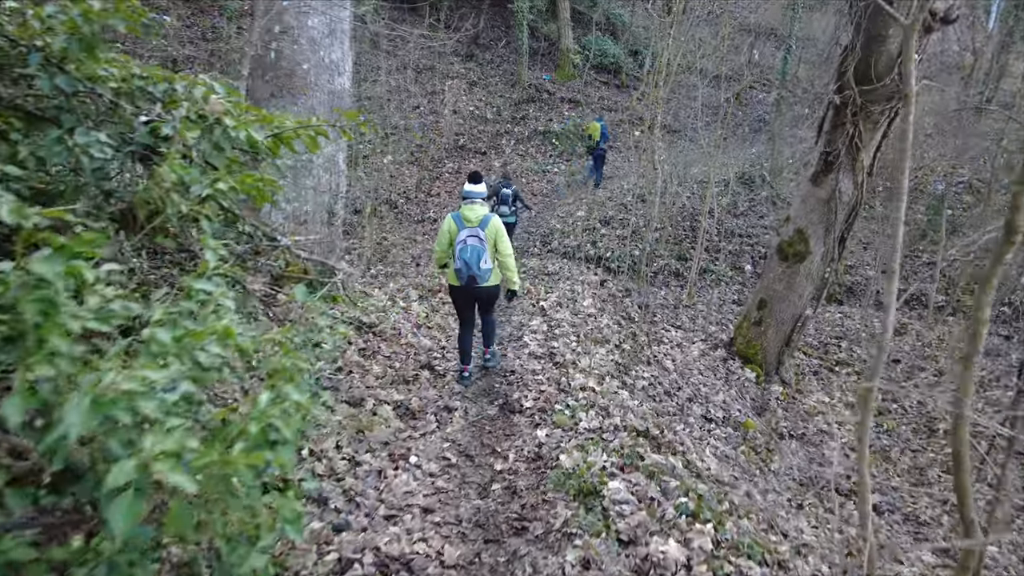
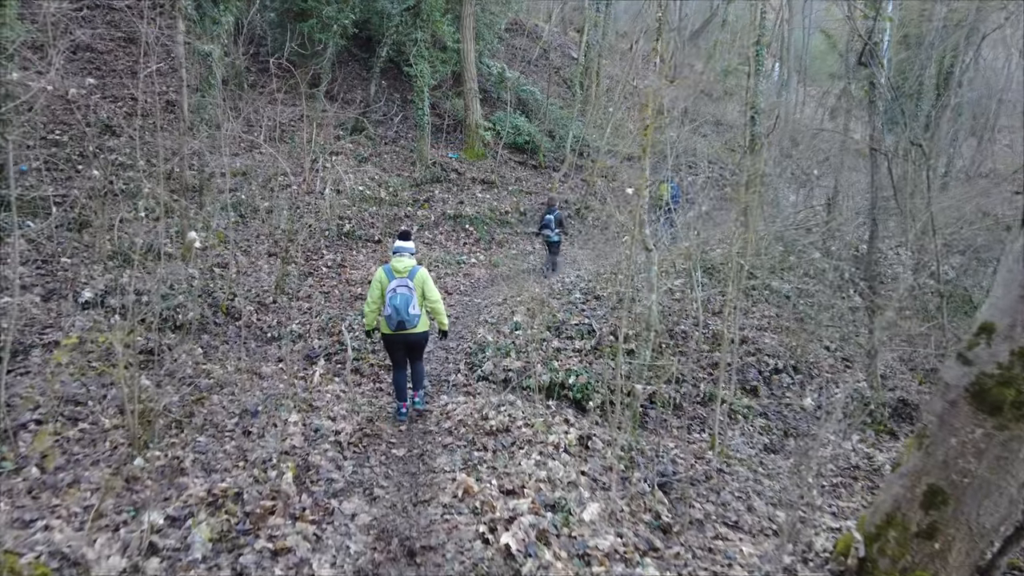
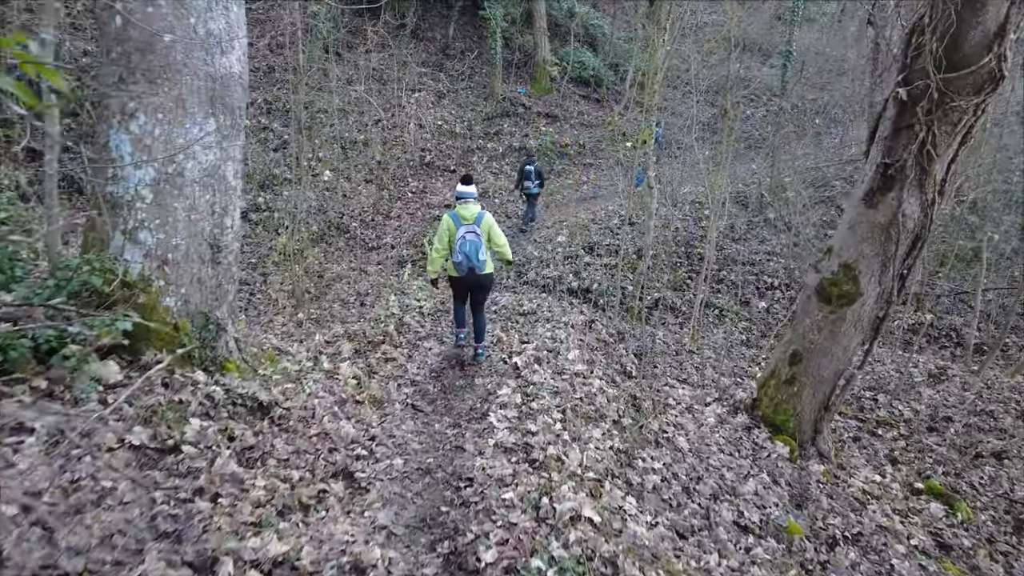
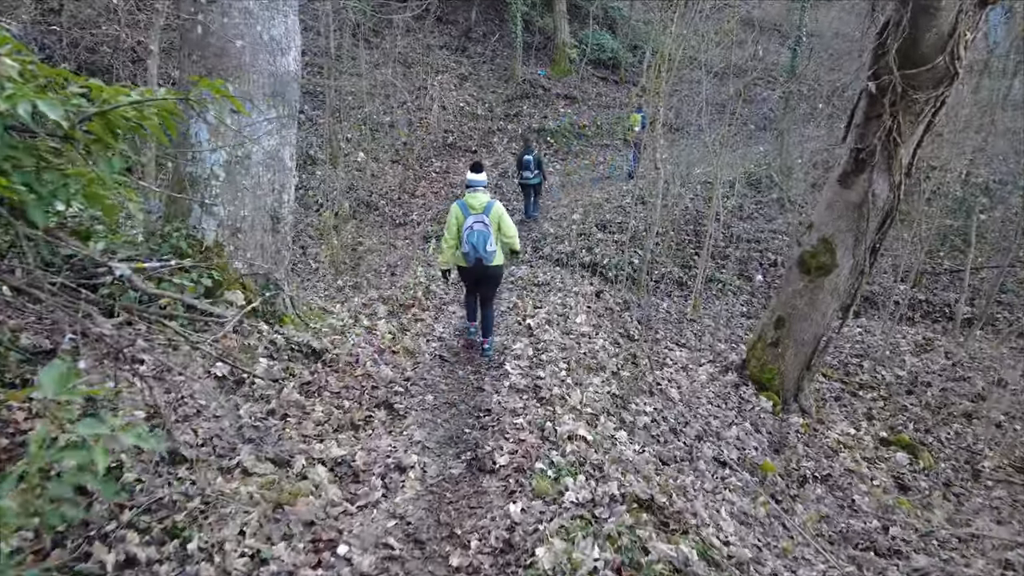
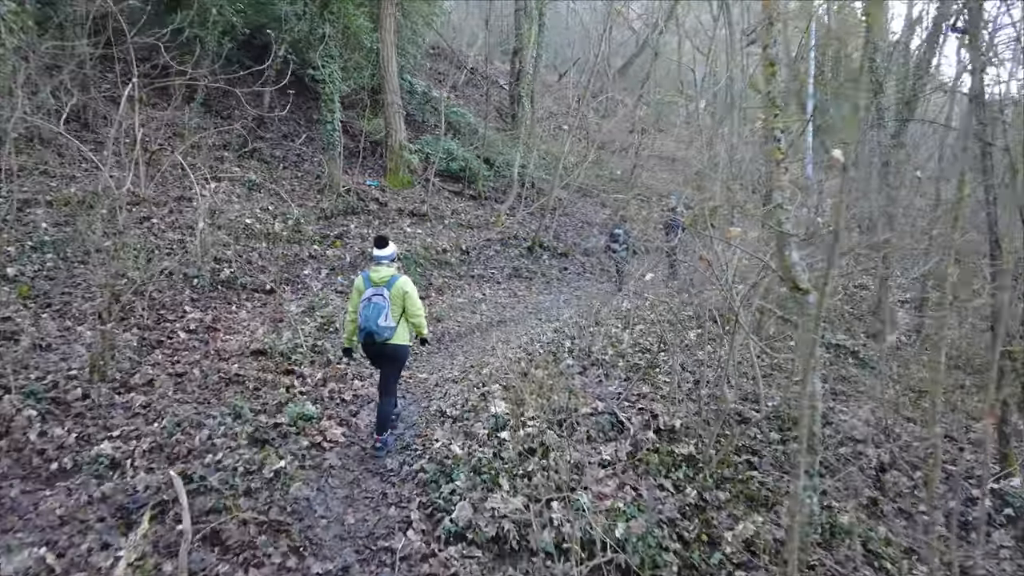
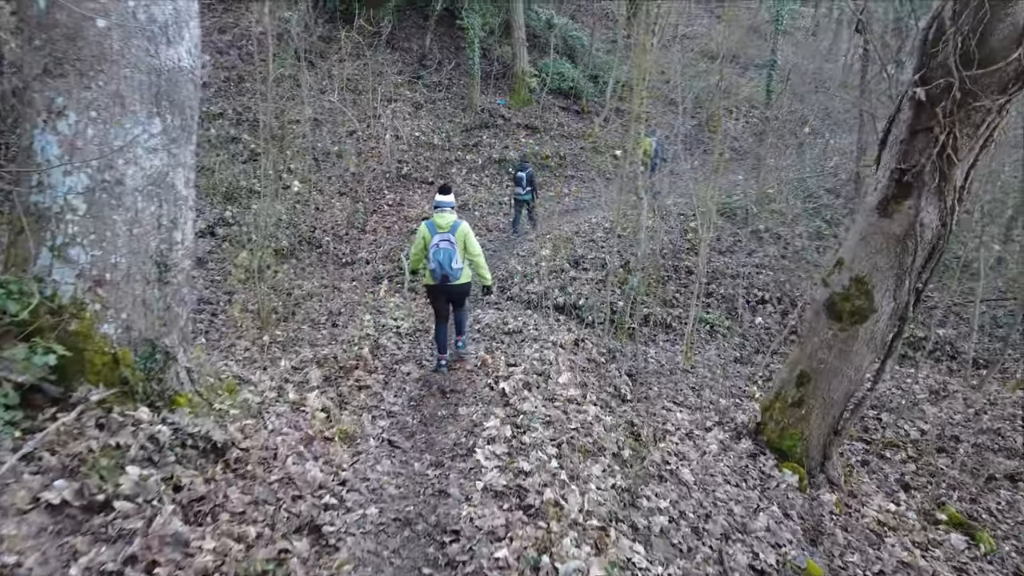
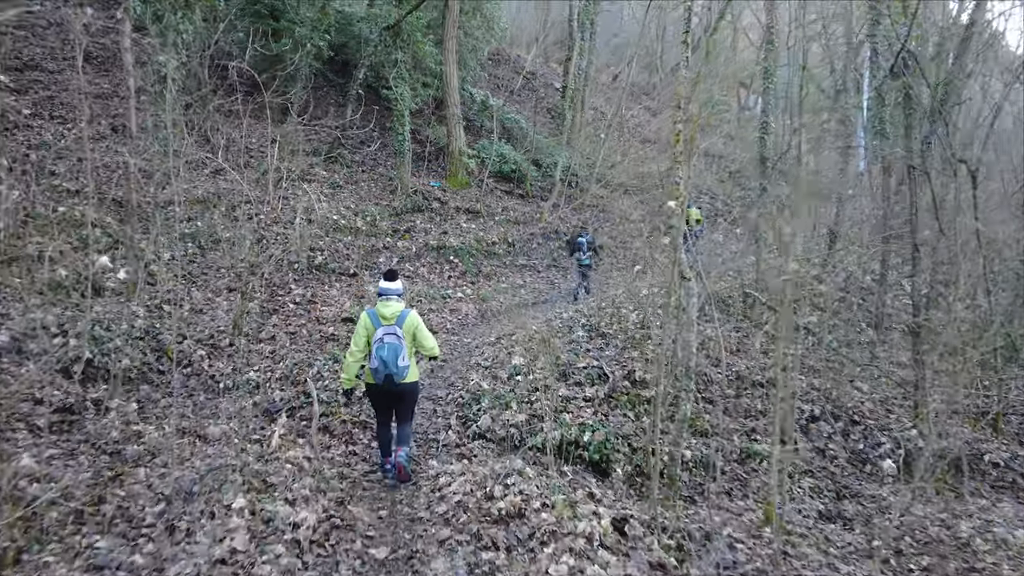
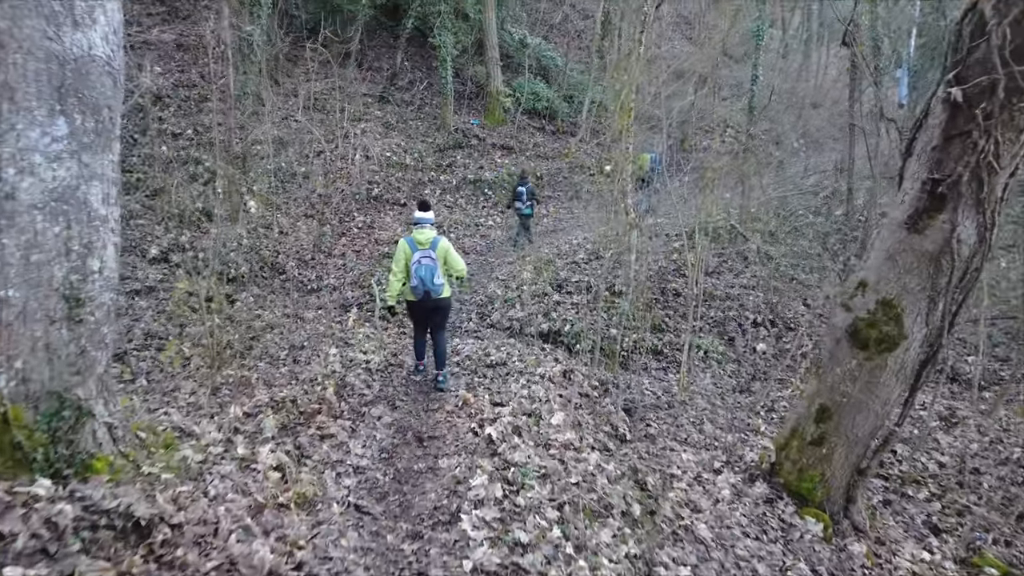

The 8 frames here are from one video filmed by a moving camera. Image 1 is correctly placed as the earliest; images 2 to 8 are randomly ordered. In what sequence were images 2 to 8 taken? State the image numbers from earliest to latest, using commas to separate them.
4, 3, 6, 8, 2, 7, 5
